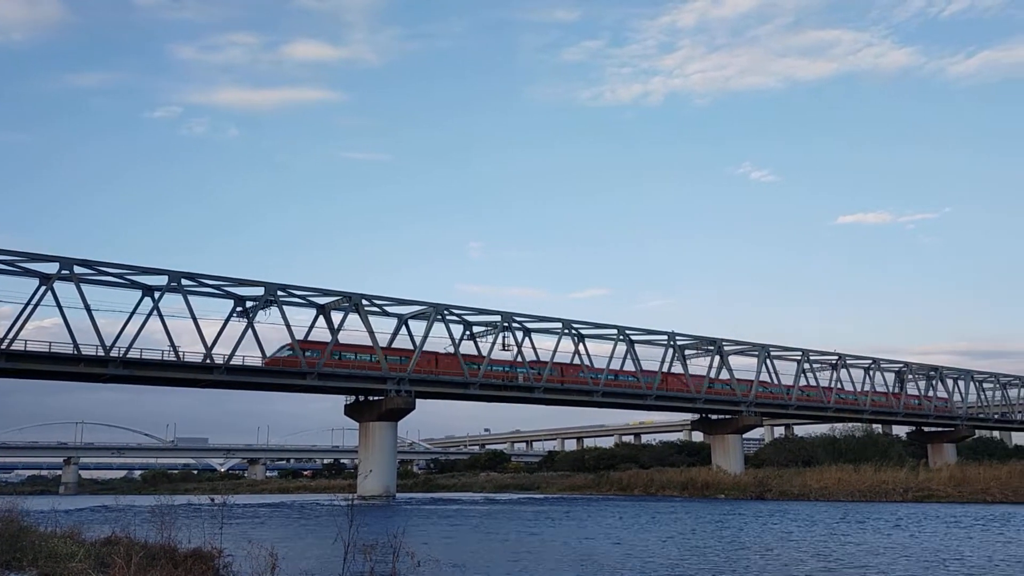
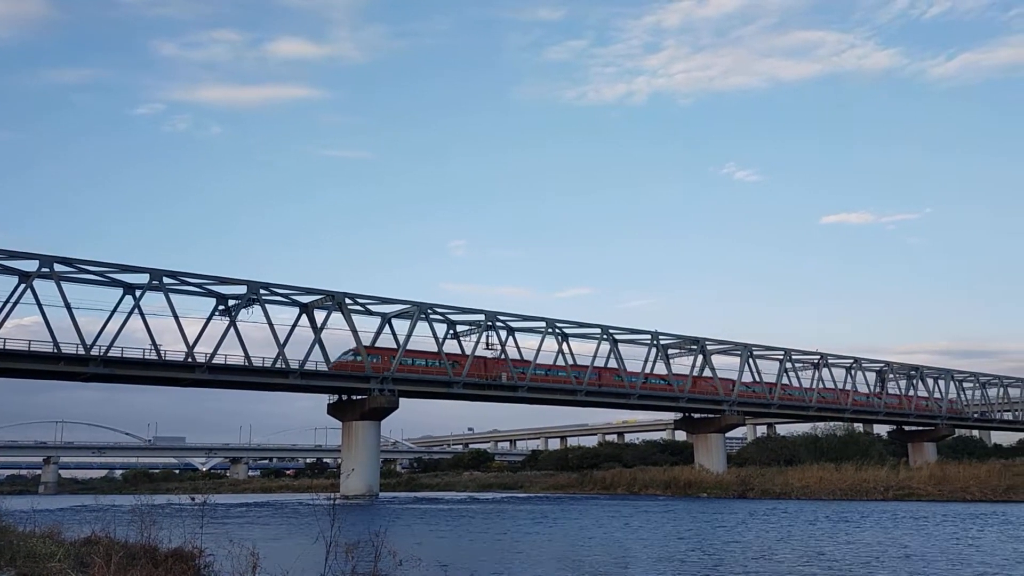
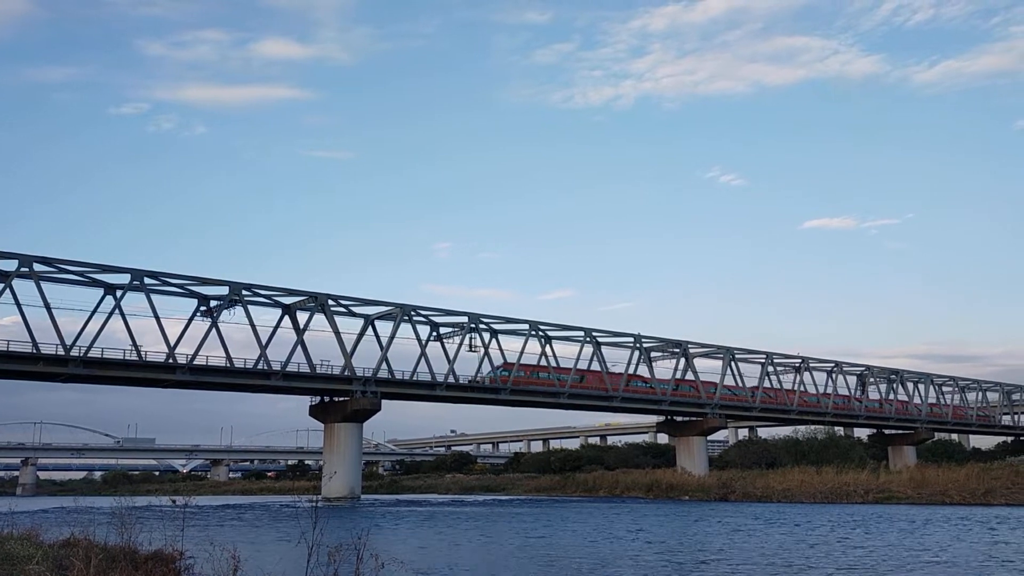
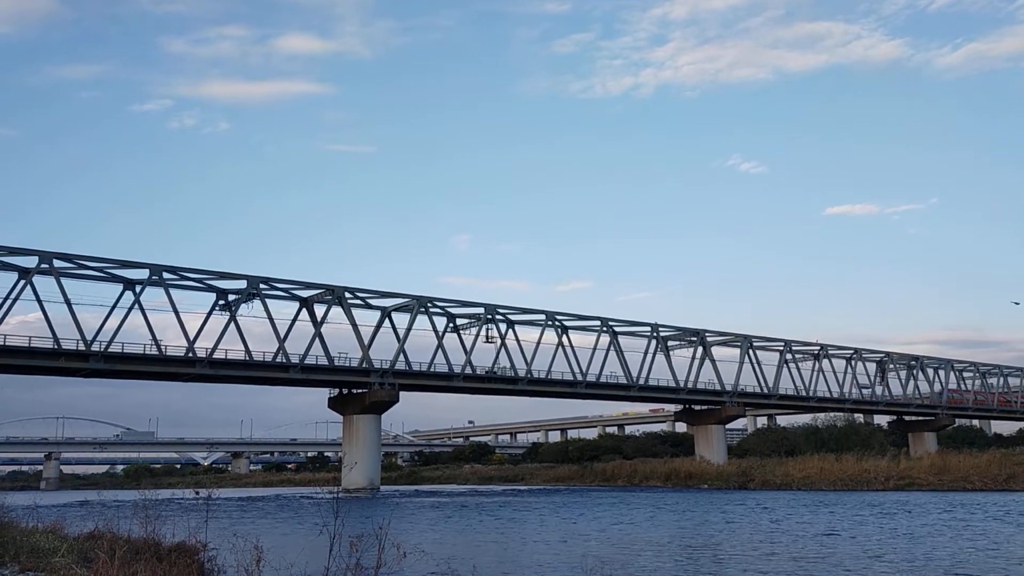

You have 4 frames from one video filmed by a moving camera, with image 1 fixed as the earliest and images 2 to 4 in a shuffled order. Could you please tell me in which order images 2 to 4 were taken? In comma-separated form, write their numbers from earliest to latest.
2, 3, 4
